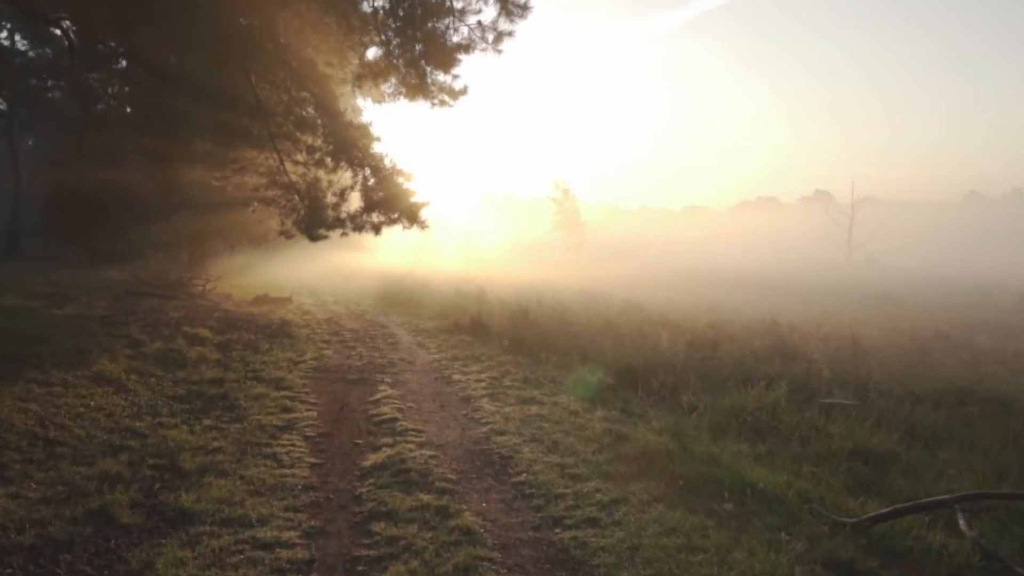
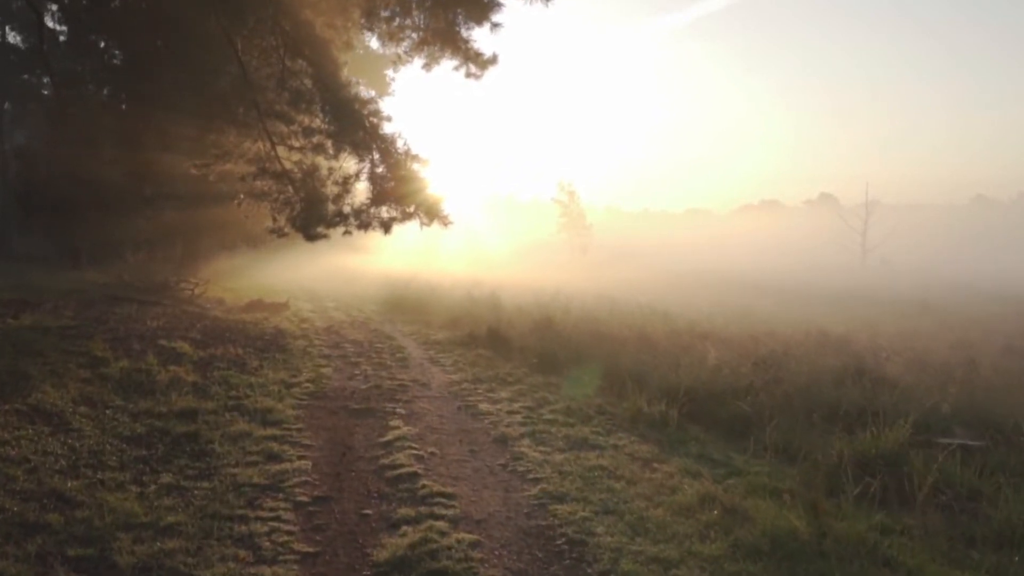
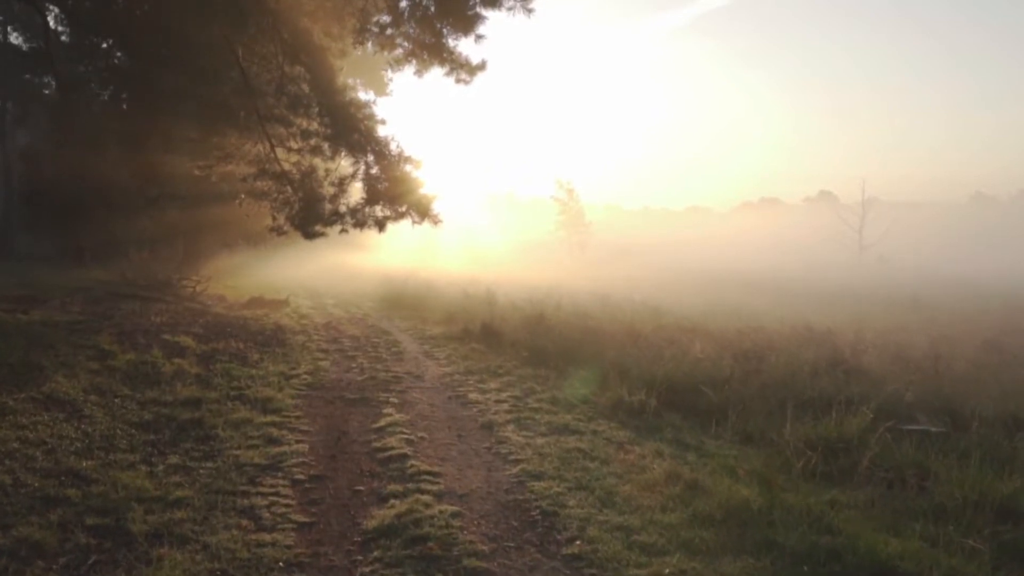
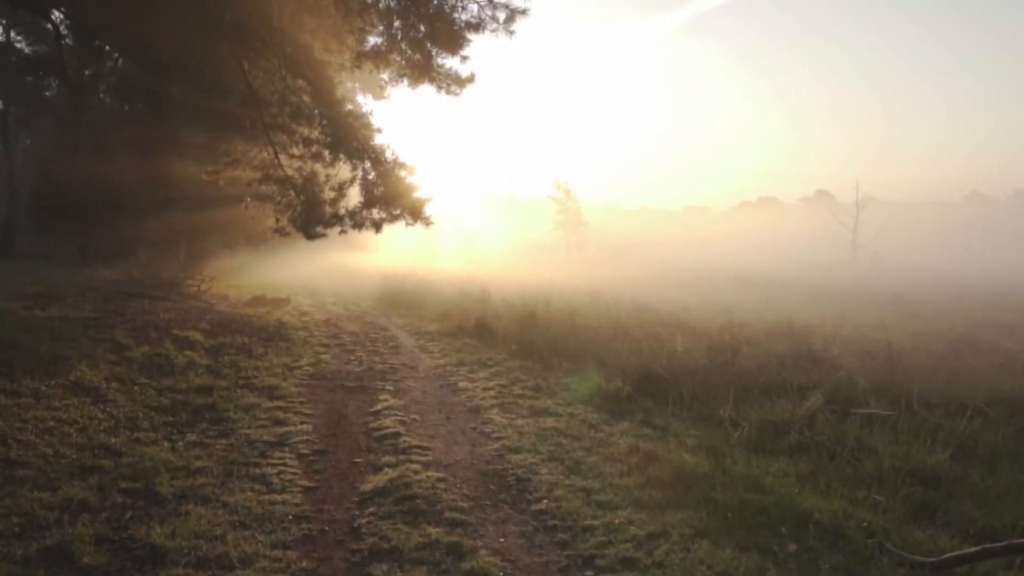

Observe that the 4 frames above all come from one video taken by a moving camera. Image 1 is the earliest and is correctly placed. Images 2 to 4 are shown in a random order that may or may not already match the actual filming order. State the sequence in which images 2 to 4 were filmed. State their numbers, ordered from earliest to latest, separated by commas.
4, 3, 2
